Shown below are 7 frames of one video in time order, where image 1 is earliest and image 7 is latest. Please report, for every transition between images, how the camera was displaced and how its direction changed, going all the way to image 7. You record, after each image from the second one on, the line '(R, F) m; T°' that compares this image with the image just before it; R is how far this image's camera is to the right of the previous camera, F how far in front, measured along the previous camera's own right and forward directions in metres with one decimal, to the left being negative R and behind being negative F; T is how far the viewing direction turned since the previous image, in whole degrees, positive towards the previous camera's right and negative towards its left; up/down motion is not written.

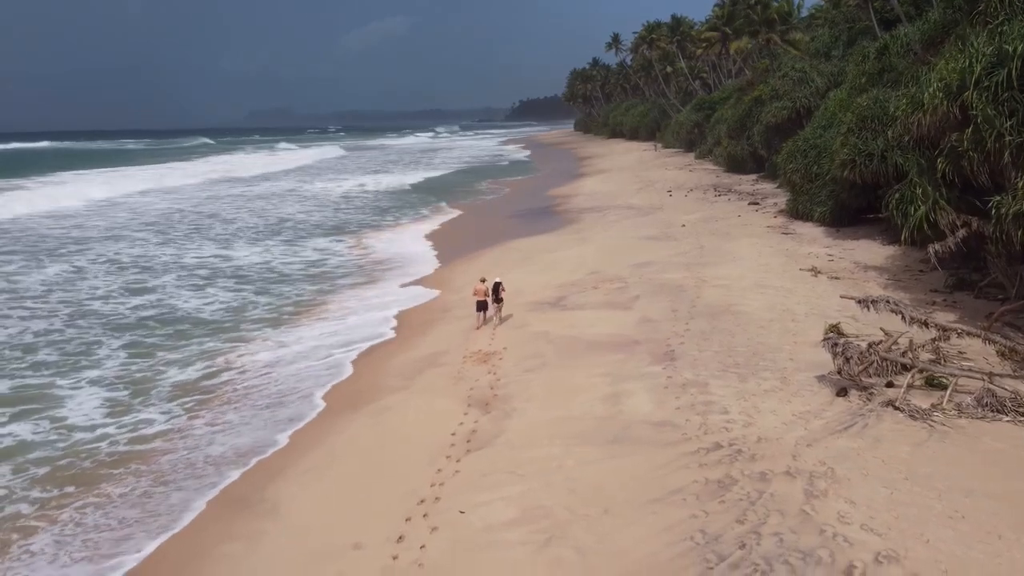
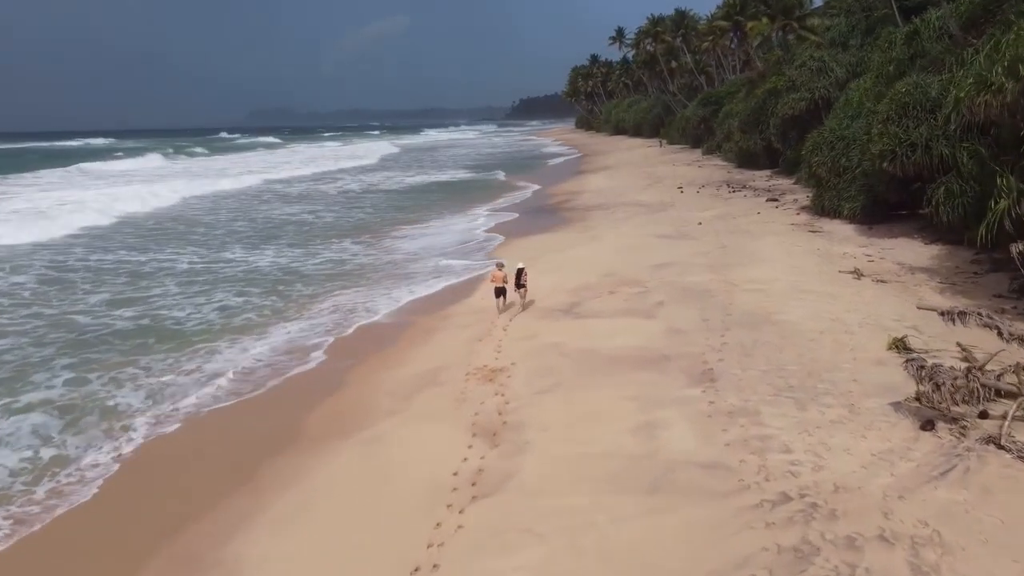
(-0.1, +1.2) m; 0°
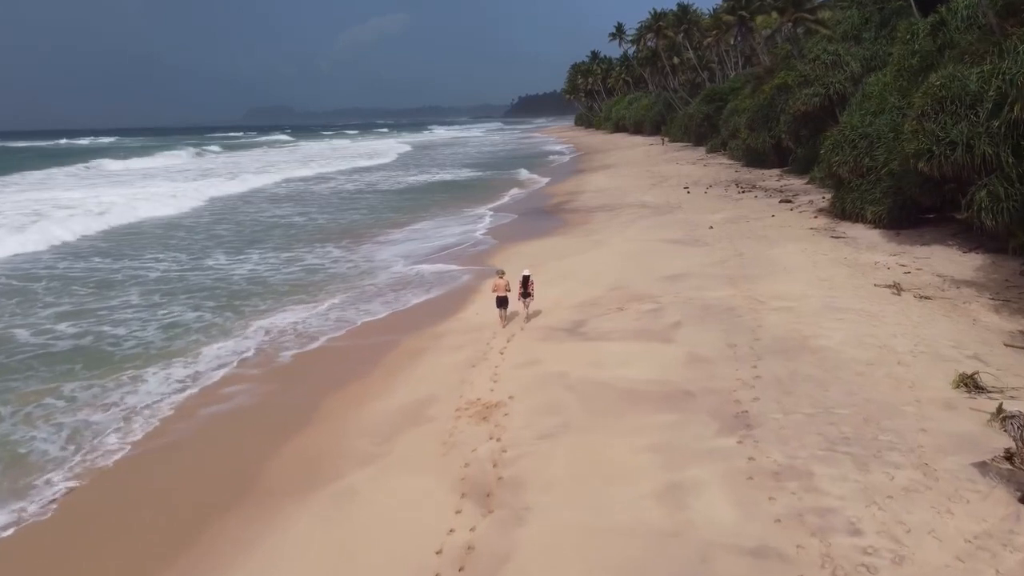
(0.0, +1.1) m; 0°
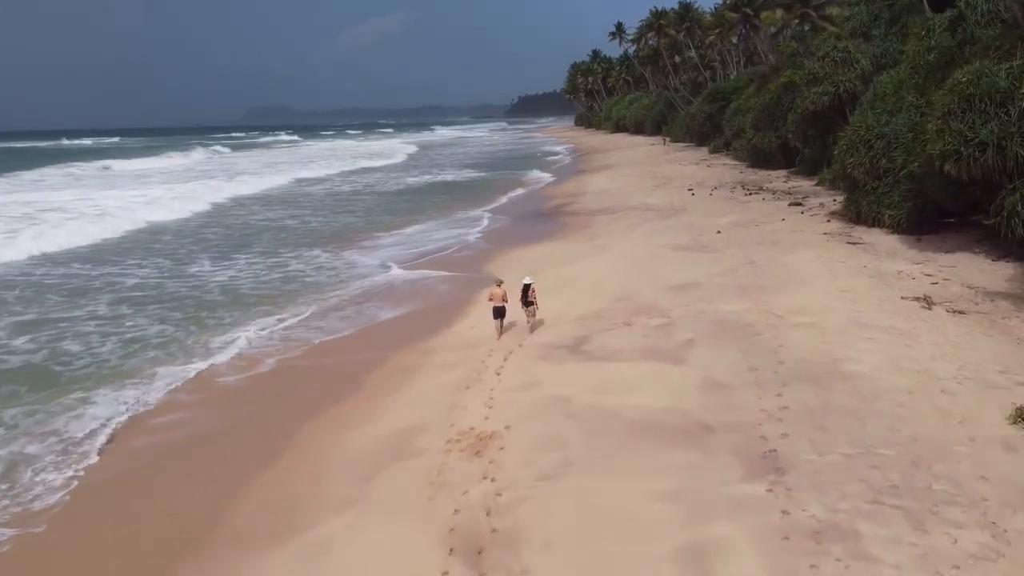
(0.0, +0.7) m; 0°
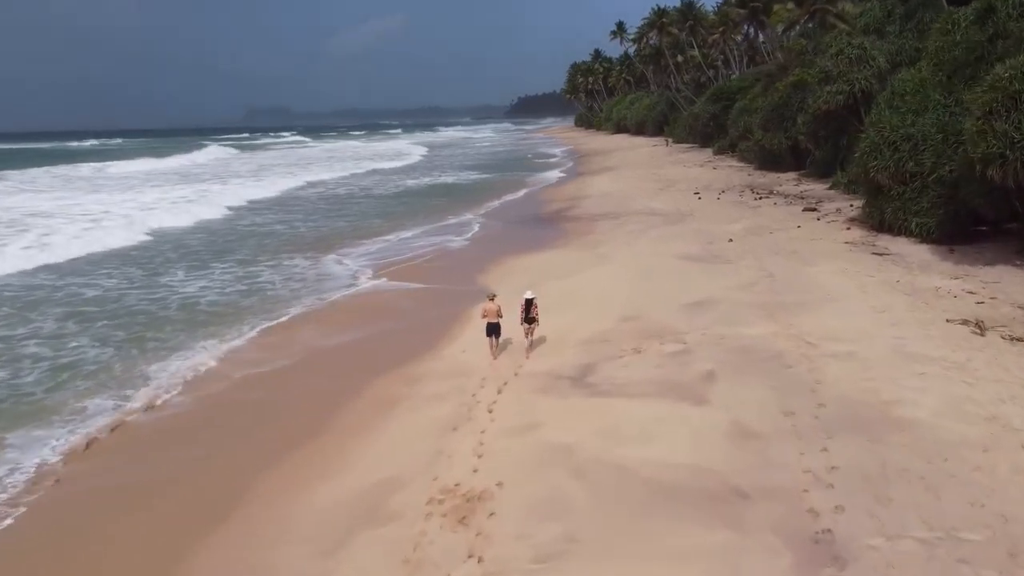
(0.0, +1.0) m; 0°
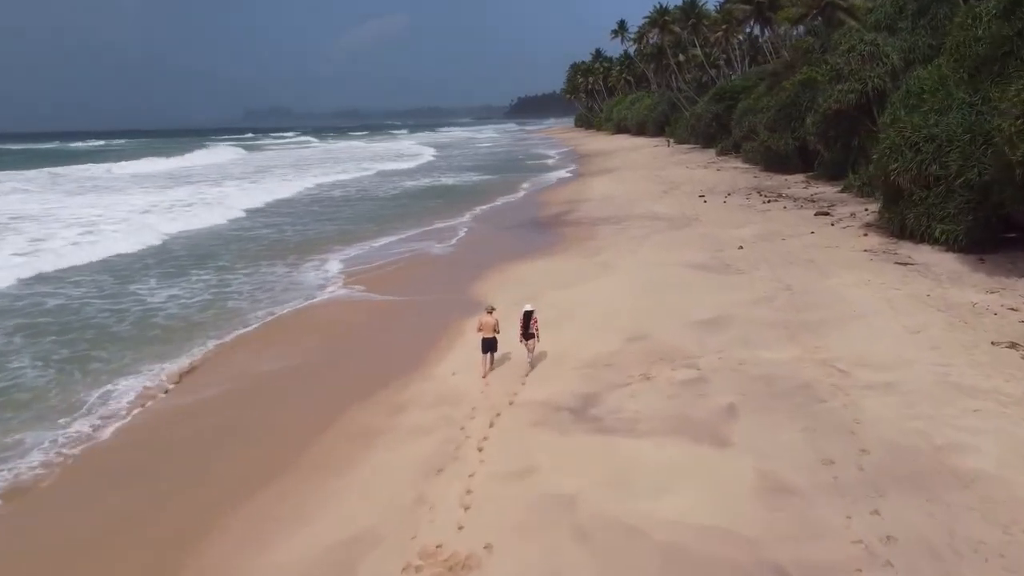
(0.0, +0.9) m; 0°
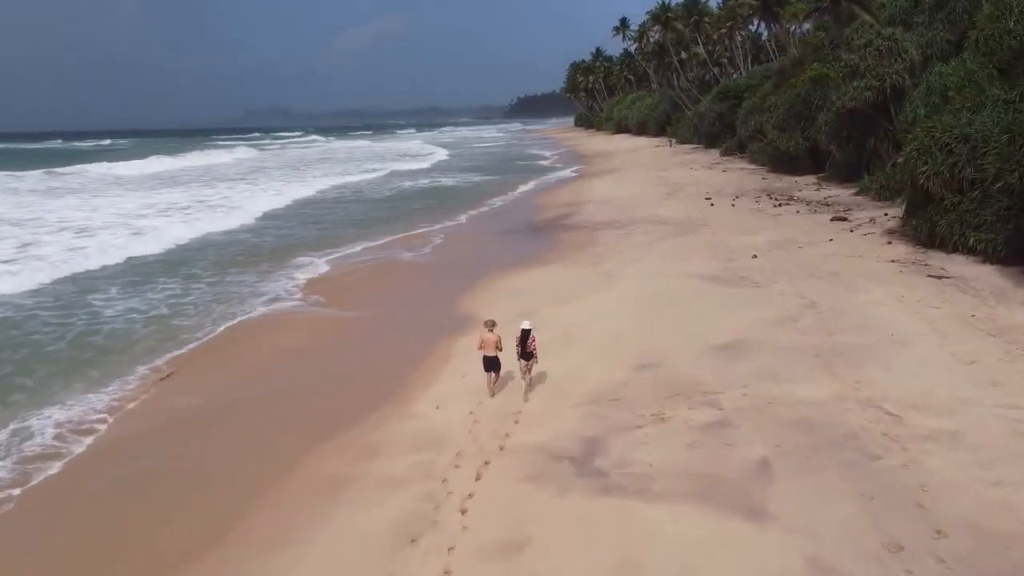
(+0.1, +1.0) m; 0°
